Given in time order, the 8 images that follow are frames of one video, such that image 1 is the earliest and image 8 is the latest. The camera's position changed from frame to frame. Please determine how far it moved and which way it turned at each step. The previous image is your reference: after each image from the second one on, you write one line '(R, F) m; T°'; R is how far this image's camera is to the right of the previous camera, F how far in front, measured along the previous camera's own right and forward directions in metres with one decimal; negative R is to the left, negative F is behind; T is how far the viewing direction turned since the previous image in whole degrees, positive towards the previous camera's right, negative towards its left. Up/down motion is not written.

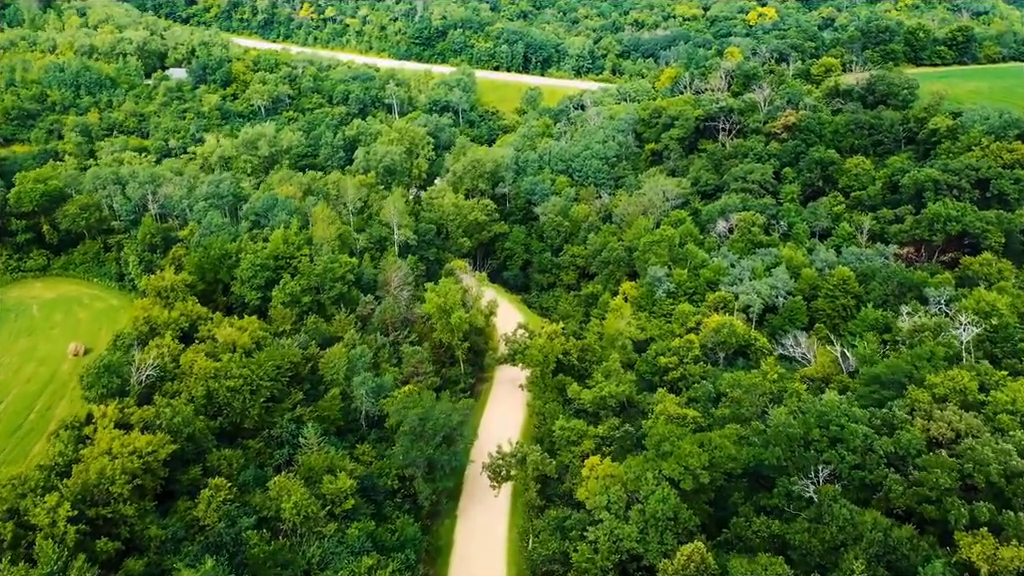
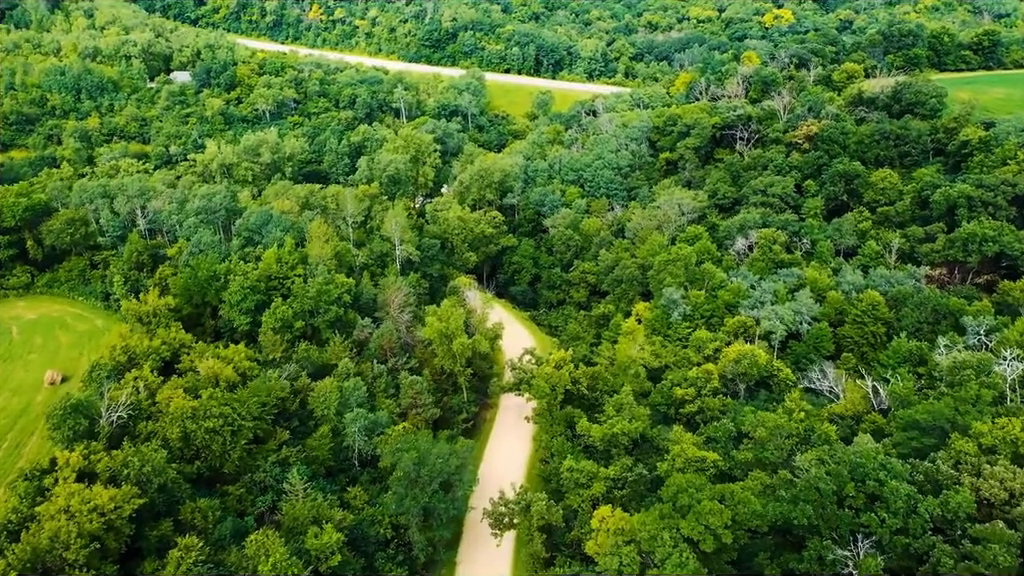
(+0.4, +4.0) m; -1°
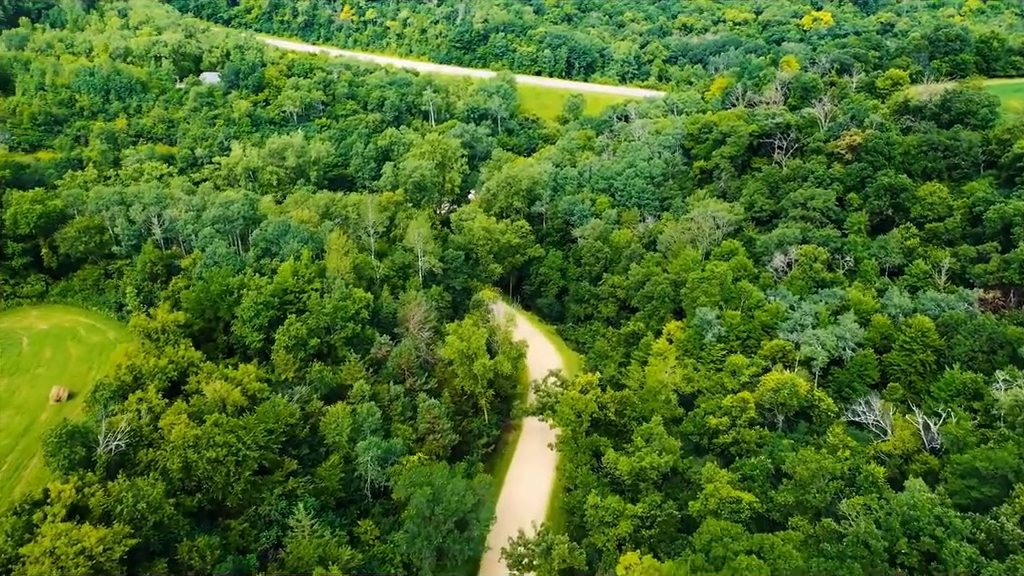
(+0.2, +3.1) m; -2°
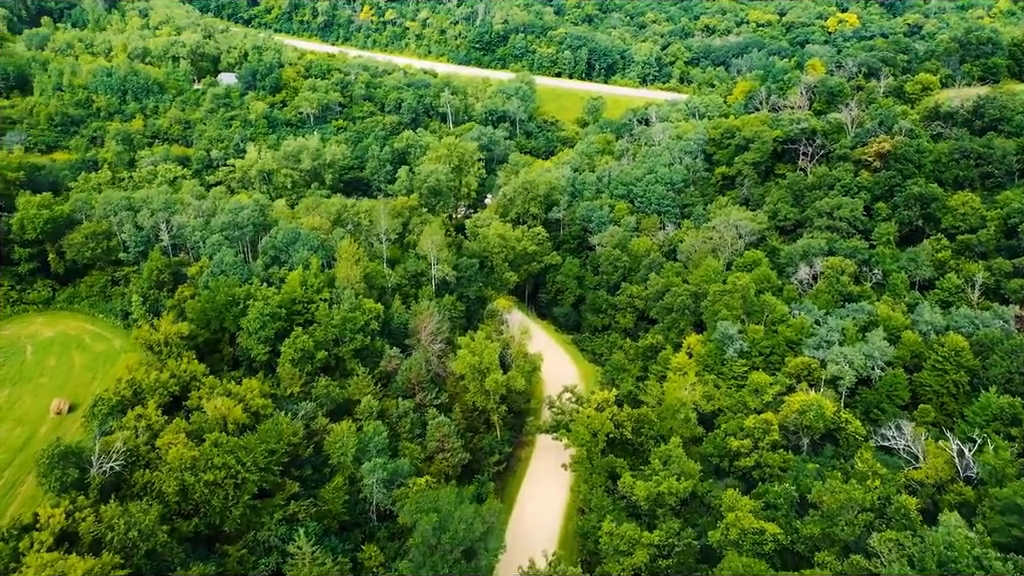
(+0.3, +2.0) m; -1°
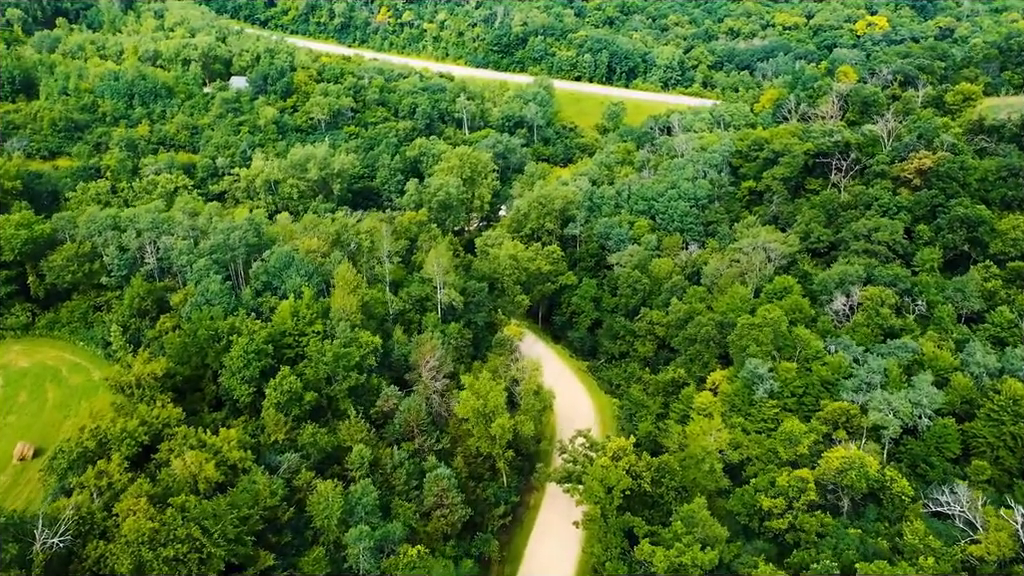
(+0.6, +5.1) m; -1°
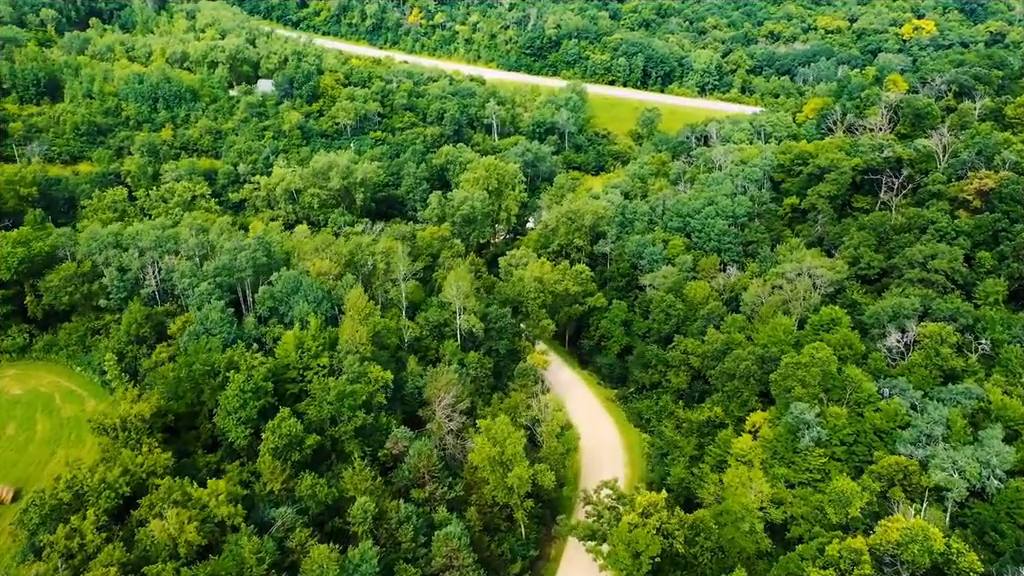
(+0.5, +4.6) m; -2°
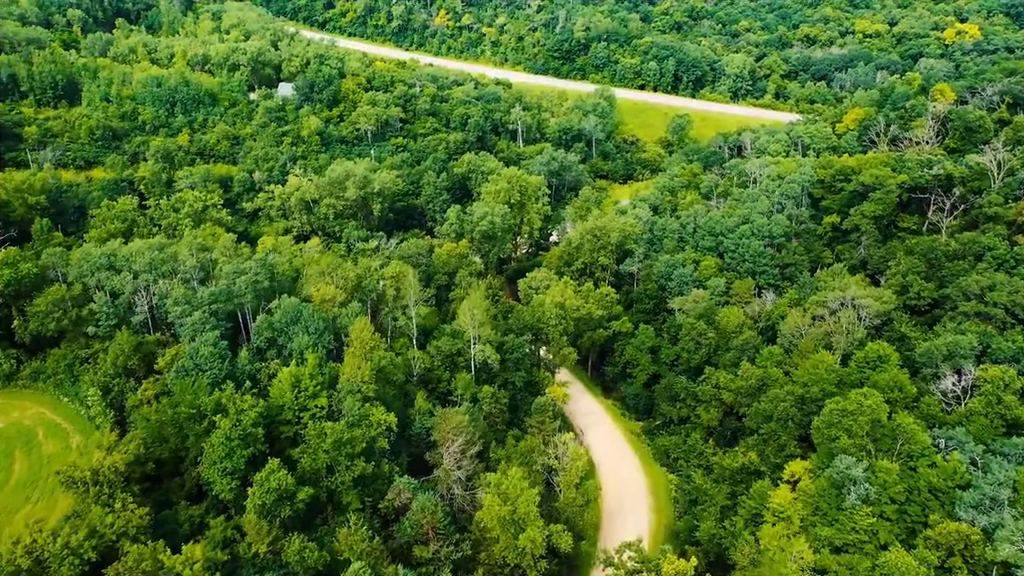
(+0.5, +4.6) m; -2°
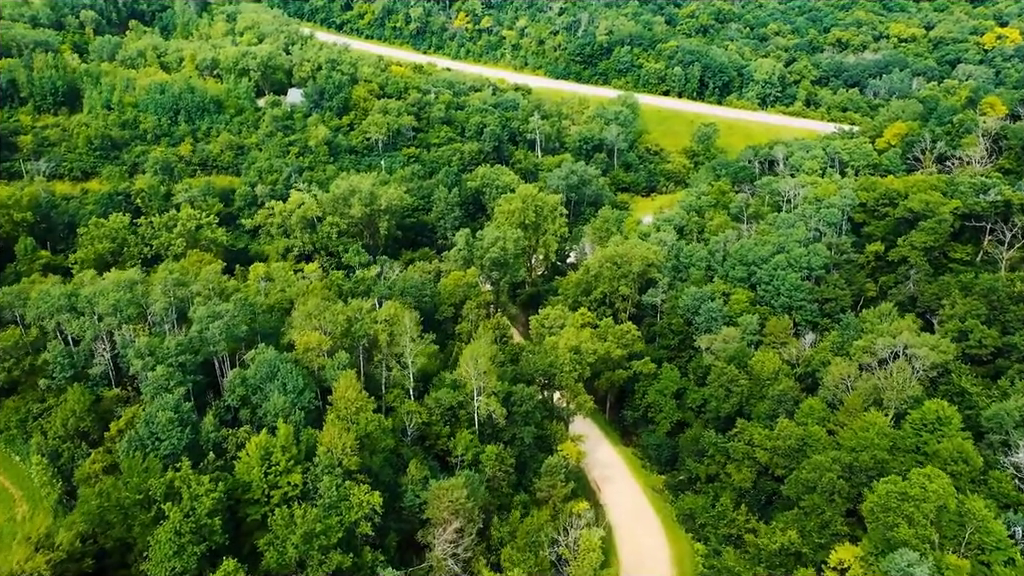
(+0.7, +6.7) m; -1°
